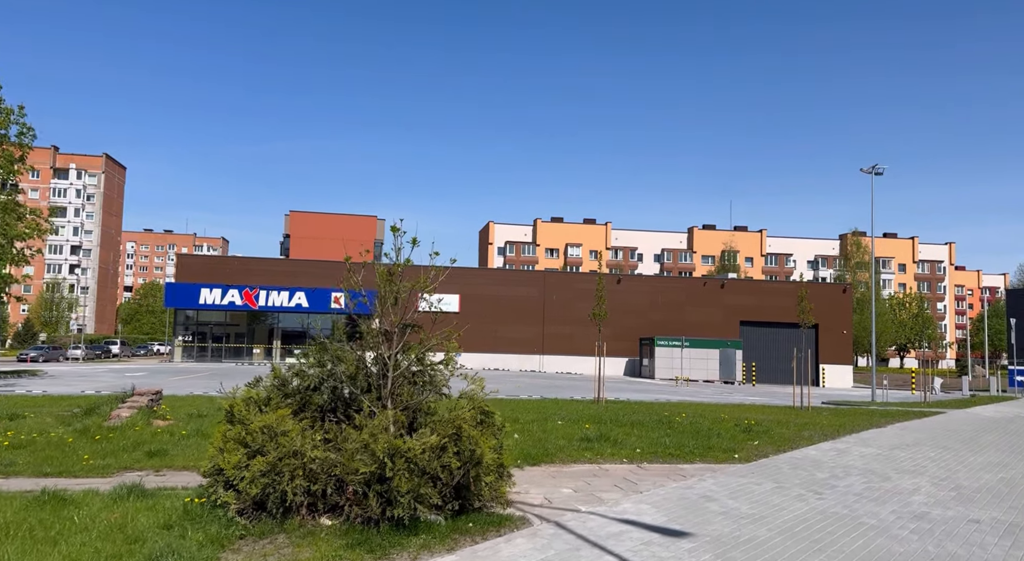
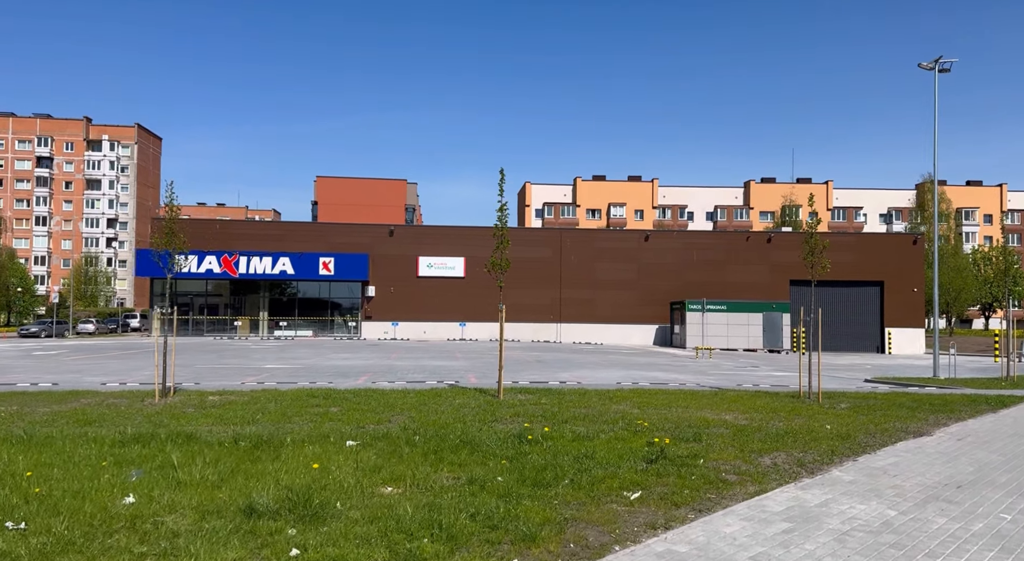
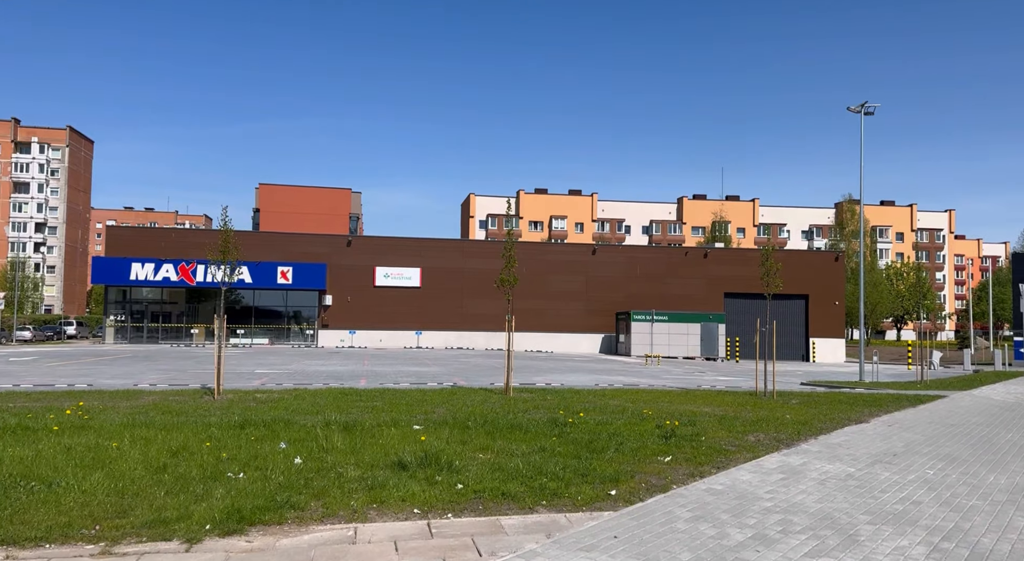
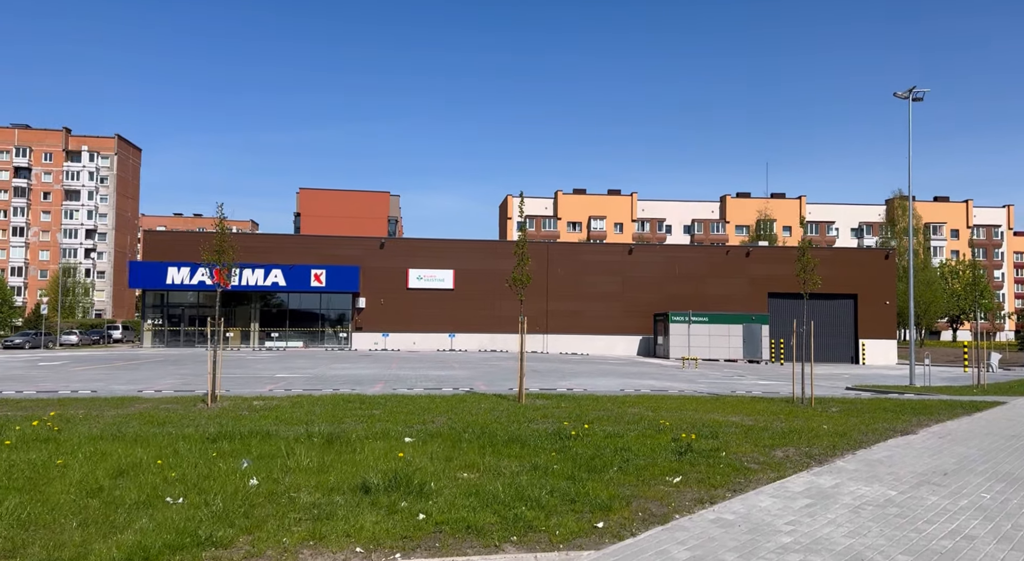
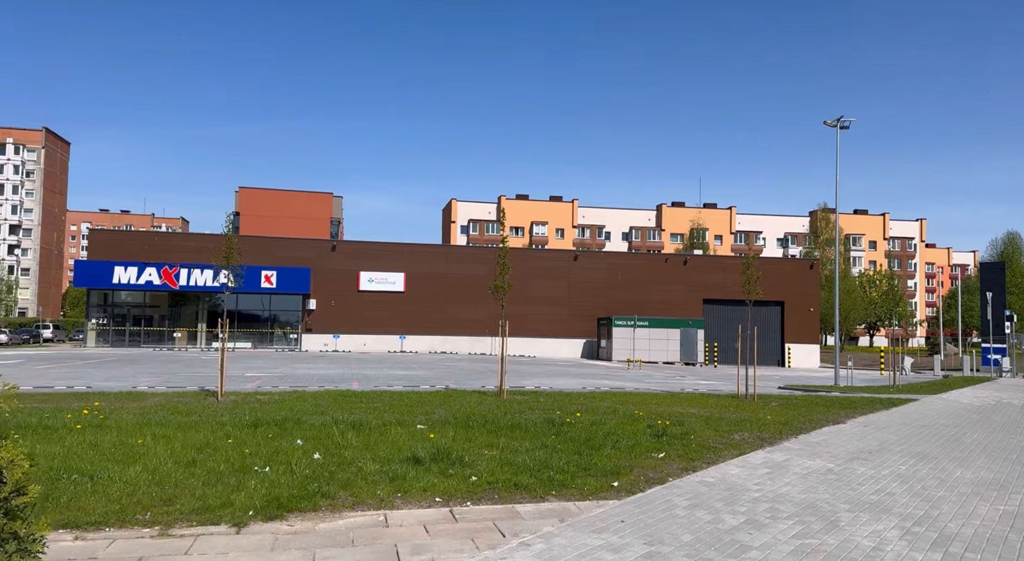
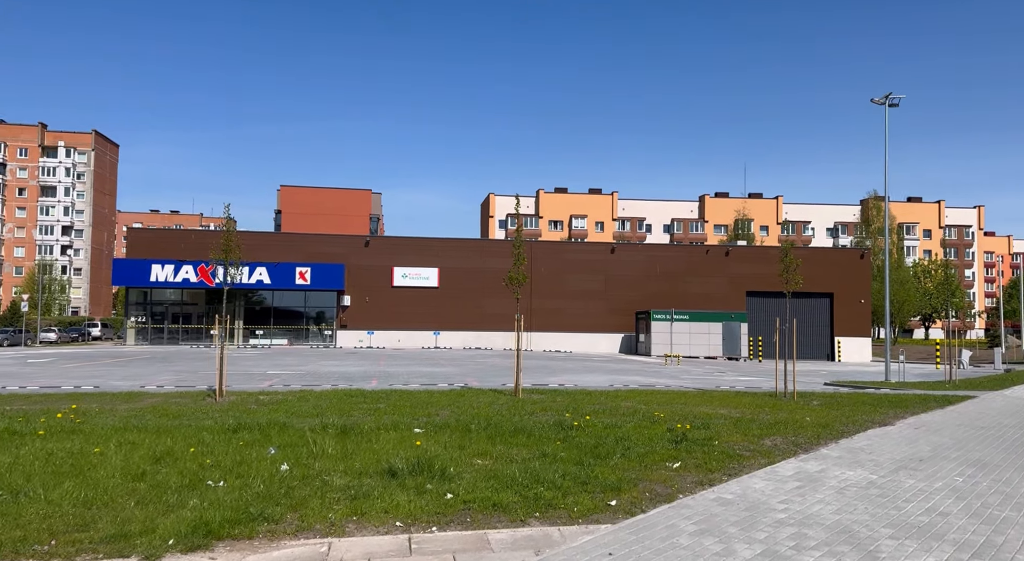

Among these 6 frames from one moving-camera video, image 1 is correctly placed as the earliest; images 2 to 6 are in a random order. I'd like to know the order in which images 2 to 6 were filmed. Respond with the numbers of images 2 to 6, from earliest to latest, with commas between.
5, 3, 6, 4, 2
